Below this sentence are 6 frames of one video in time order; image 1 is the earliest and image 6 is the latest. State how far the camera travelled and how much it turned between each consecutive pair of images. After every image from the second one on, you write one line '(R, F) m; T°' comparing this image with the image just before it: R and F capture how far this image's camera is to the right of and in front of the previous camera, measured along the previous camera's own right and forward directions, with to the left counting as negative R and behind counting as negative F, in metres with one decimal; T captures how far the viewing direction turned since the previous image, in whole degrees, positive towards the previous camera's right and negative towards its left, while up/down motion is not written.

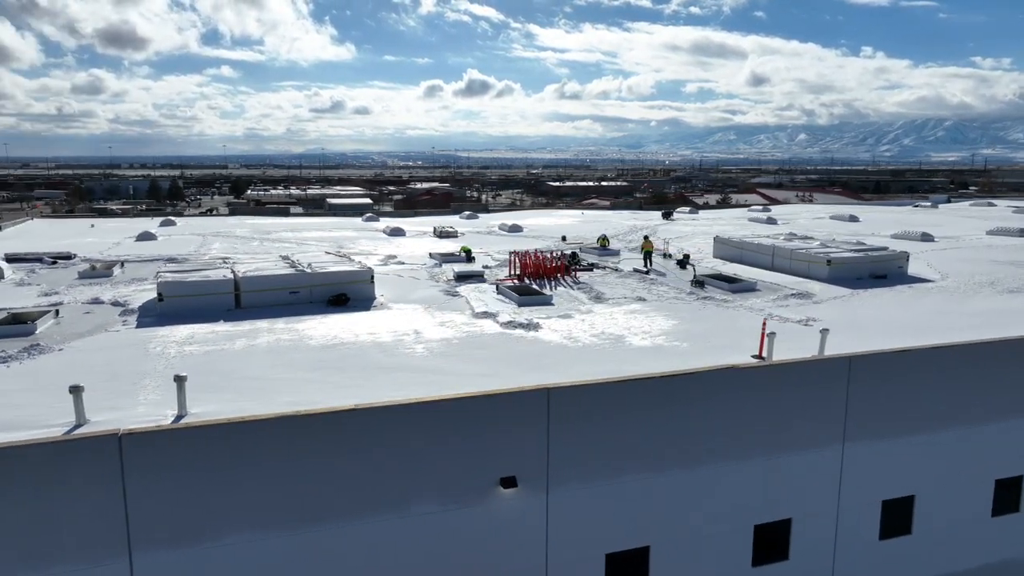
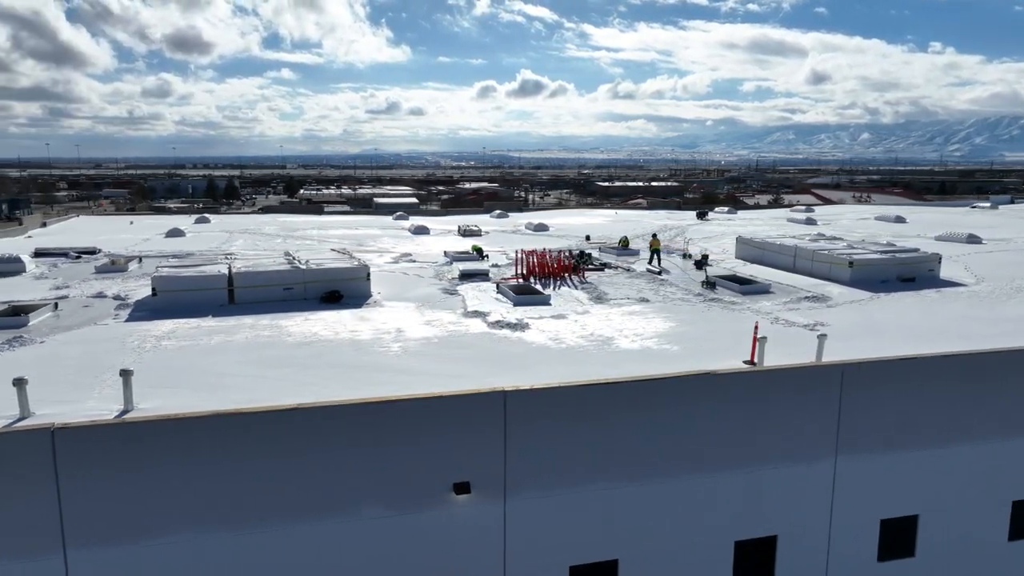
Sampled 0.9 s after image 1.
(+1.1, +0.4) m; -4°
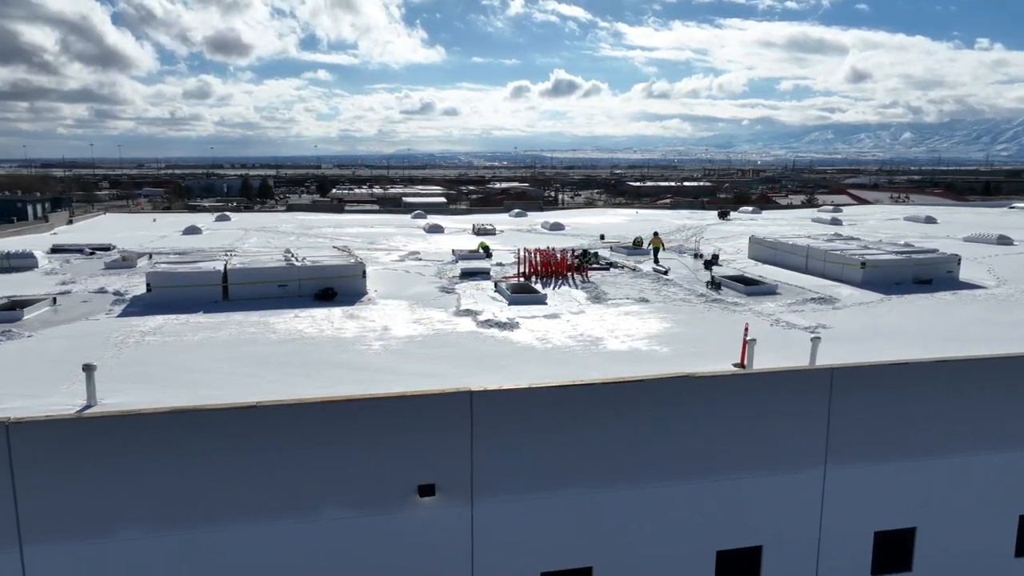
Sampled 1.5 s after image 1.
(+0.7, +0.2) m; -3°
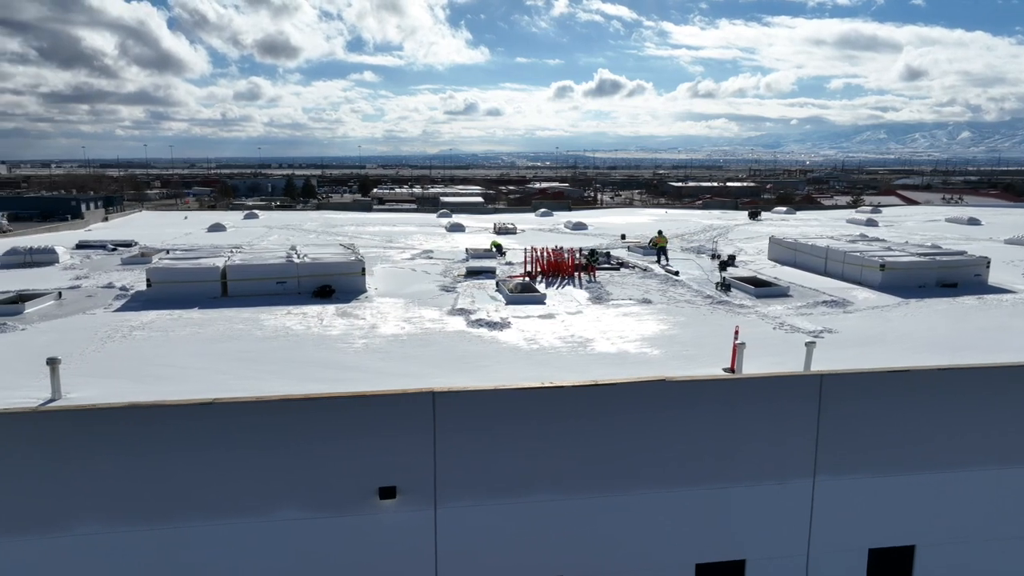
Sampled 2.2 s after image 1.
(+0.9, +0.3) m; -3°
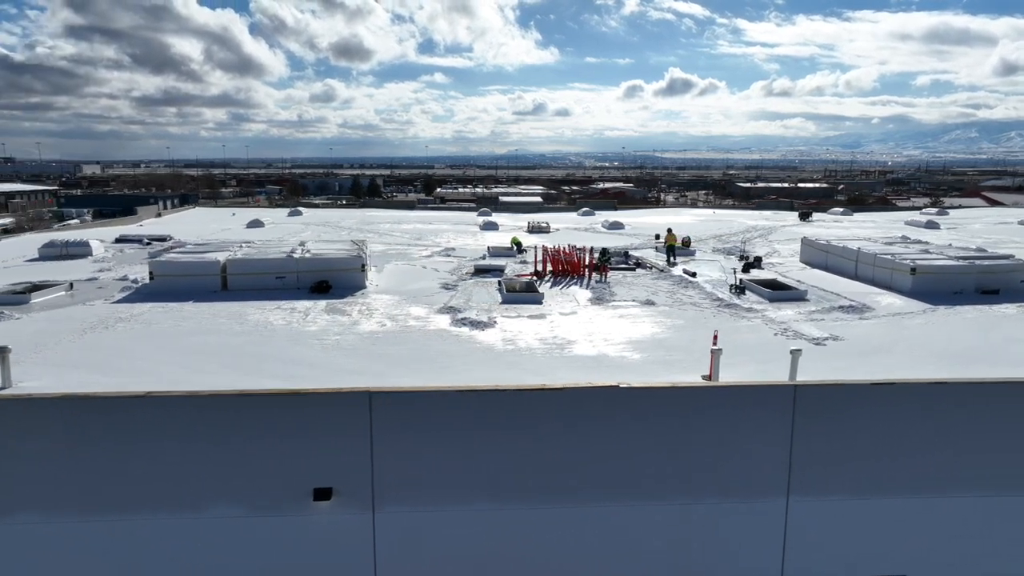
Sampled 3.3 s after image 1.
(+1.3, +0.5) m; -5°
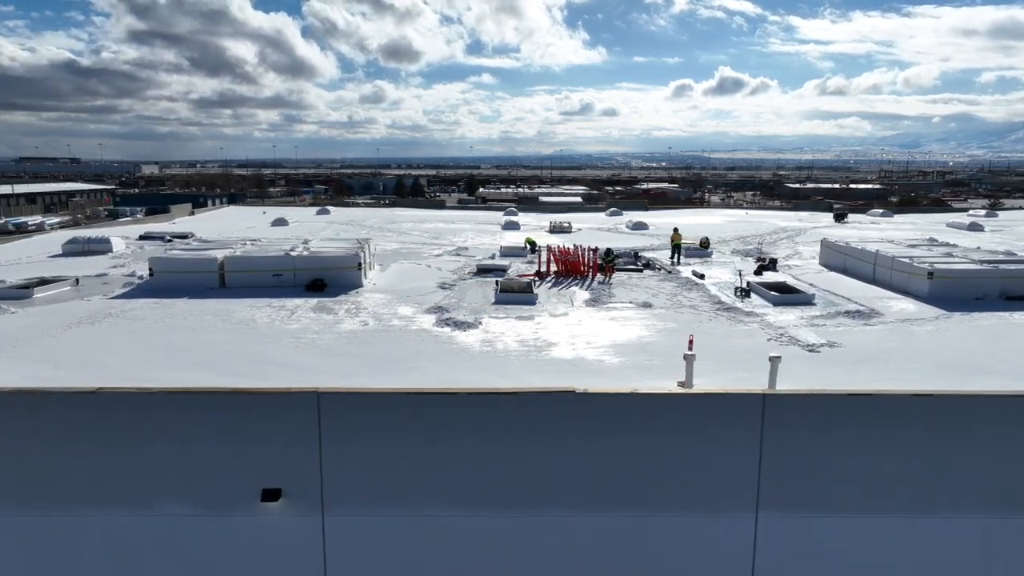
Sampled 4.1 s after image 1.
(+1.0, +0.3) m; -4°
